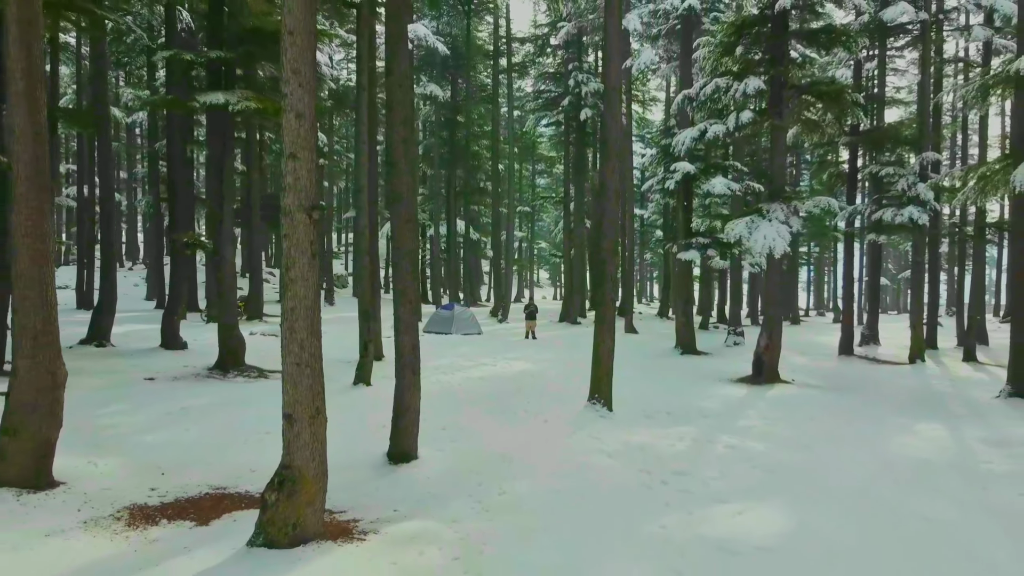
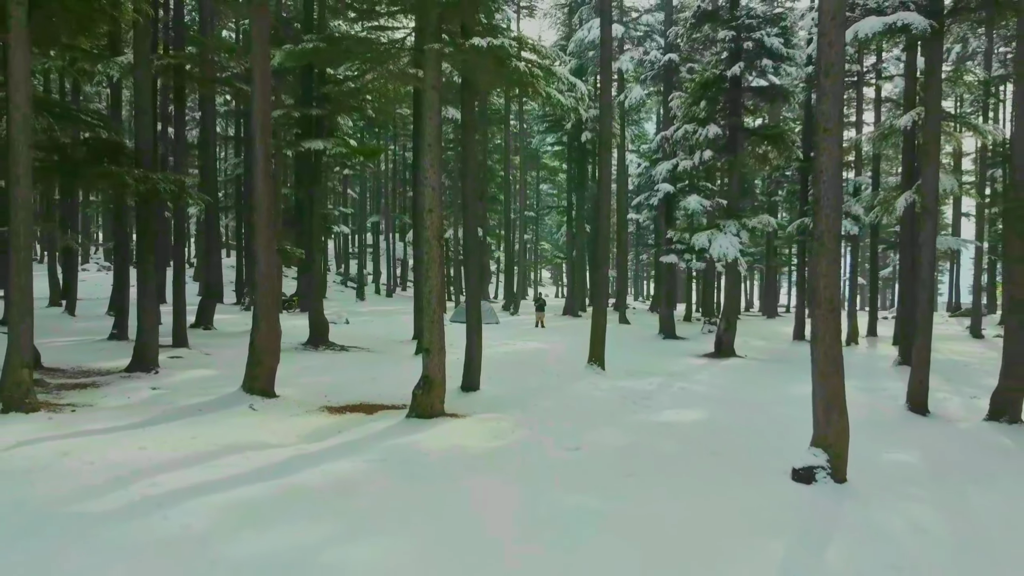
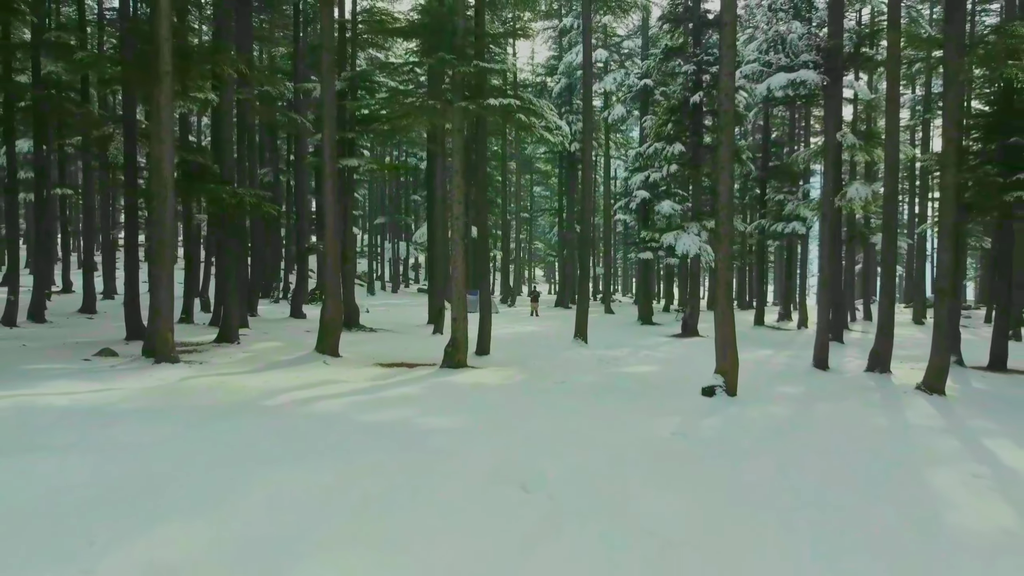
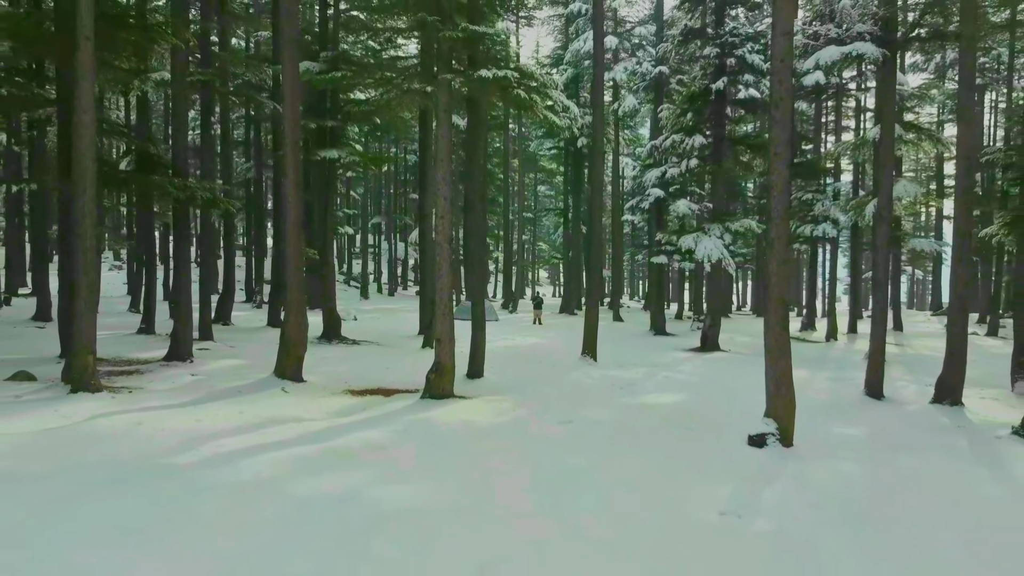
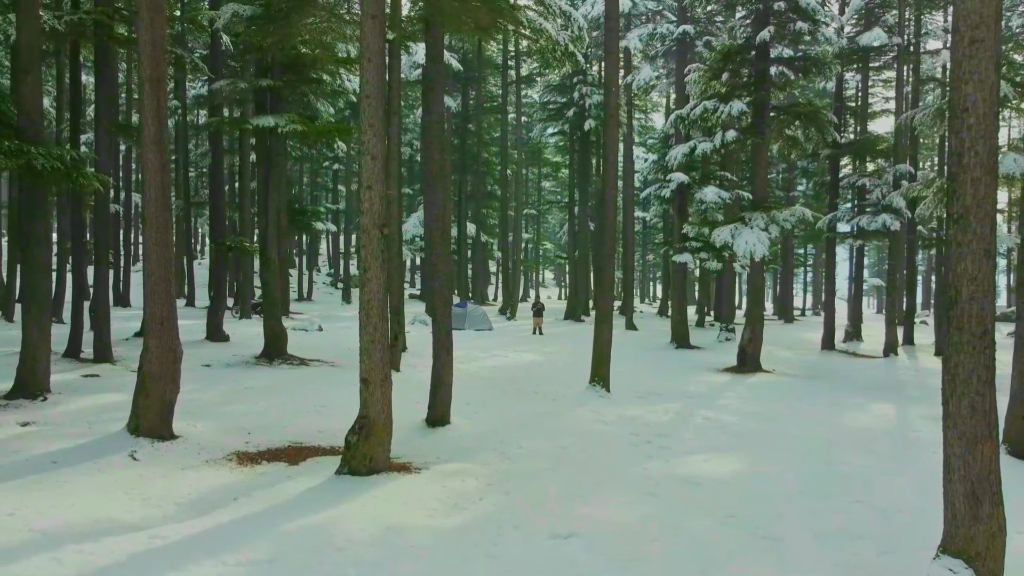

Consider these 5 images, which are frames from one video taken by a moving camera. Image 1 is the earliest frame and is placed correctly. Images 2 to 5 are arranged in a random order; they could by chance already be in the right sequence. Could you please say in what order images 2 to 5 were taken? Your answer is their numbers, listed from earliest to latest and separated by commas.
5, 2, 4, 3
